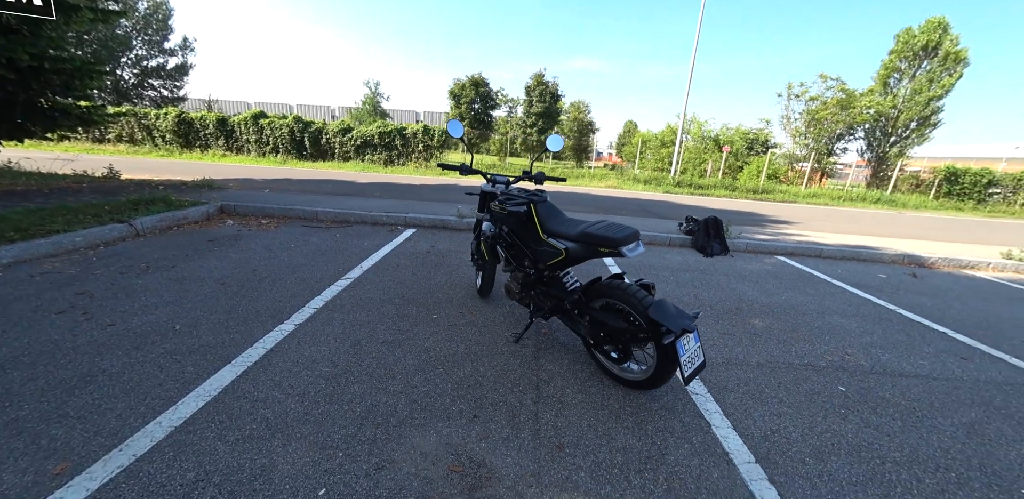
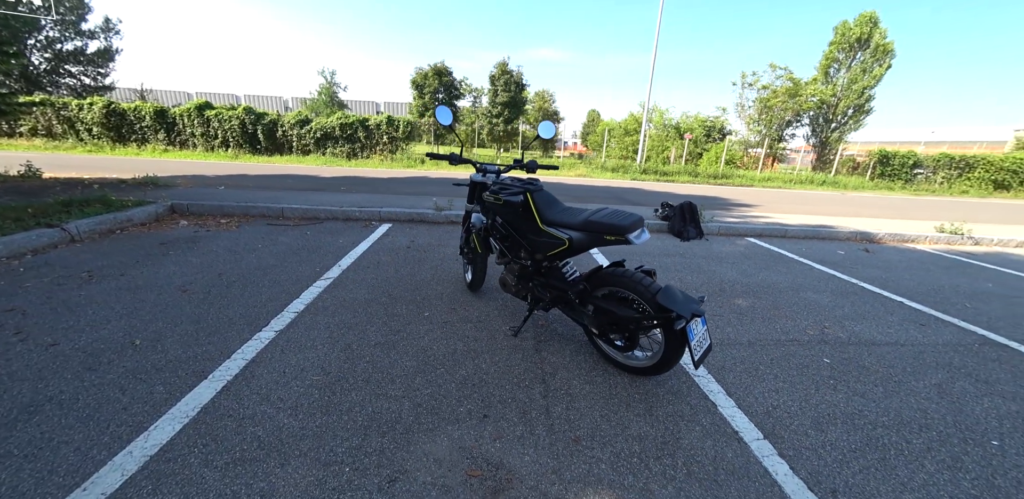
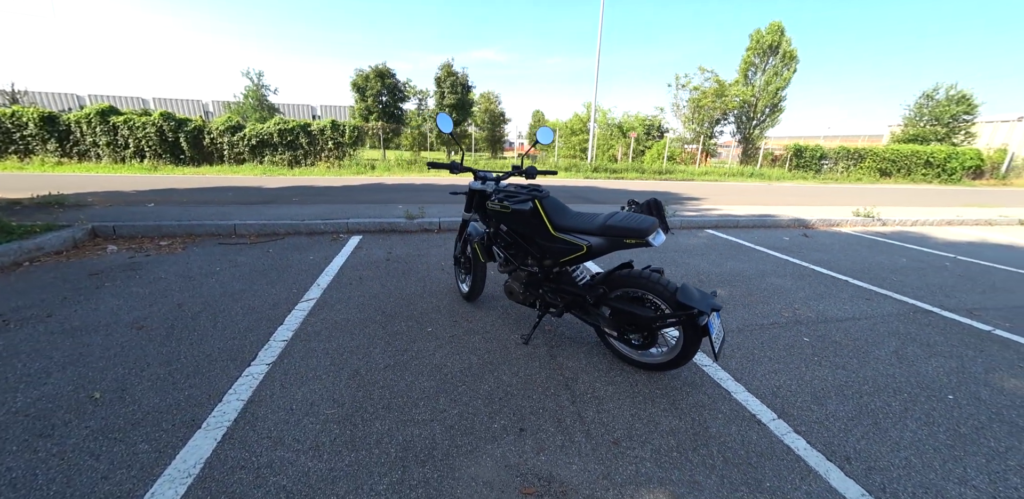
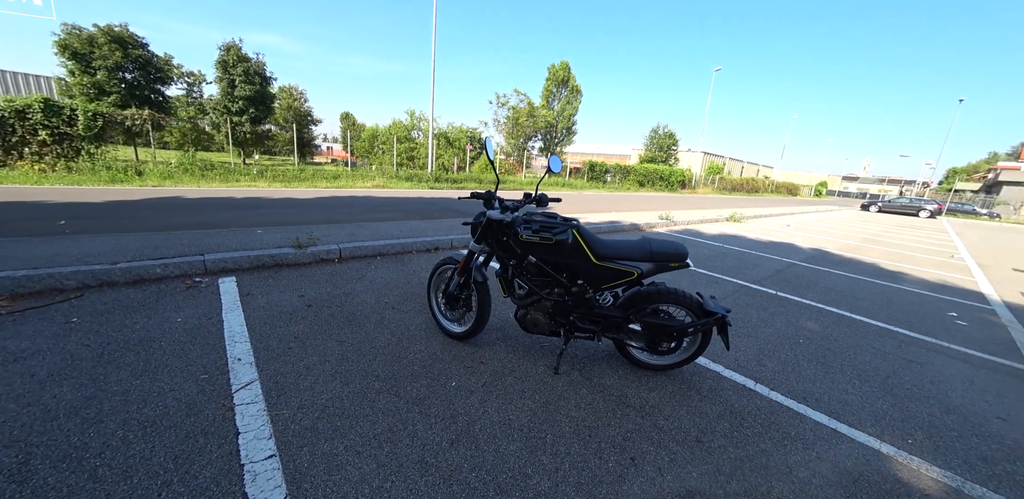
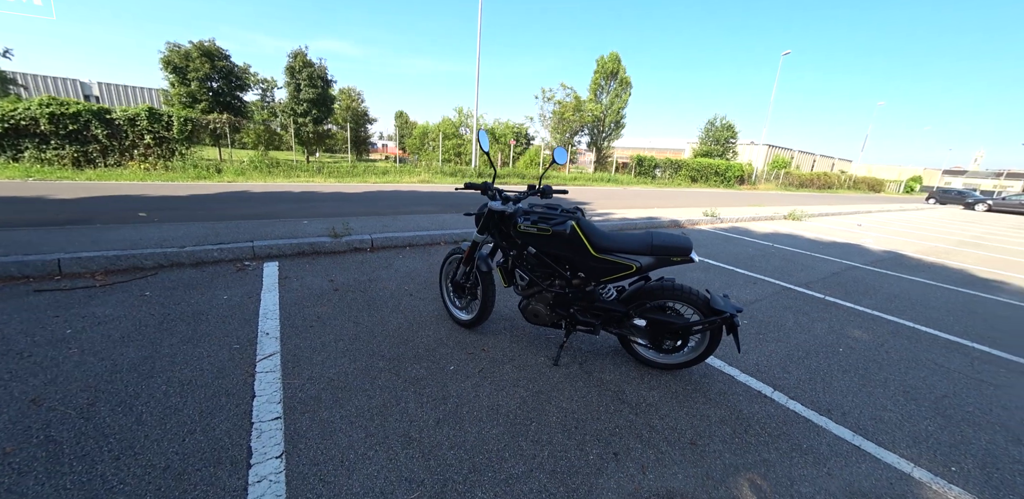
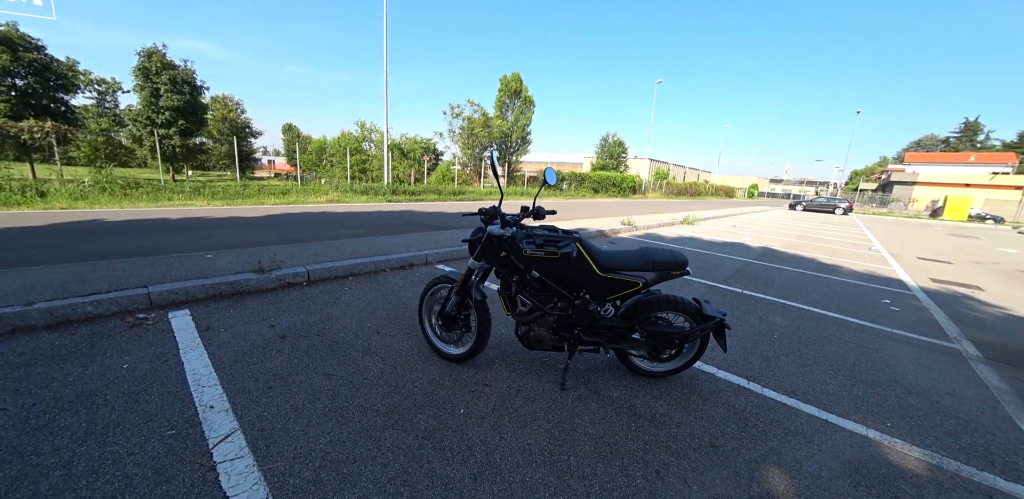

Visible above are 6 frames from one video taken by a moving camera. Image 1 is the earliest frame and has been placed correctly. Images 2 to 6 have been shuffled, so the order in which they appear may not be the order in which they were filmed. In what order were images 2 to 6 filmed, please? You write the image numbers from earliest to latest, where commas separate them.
2, 3, 5, 4, 6
